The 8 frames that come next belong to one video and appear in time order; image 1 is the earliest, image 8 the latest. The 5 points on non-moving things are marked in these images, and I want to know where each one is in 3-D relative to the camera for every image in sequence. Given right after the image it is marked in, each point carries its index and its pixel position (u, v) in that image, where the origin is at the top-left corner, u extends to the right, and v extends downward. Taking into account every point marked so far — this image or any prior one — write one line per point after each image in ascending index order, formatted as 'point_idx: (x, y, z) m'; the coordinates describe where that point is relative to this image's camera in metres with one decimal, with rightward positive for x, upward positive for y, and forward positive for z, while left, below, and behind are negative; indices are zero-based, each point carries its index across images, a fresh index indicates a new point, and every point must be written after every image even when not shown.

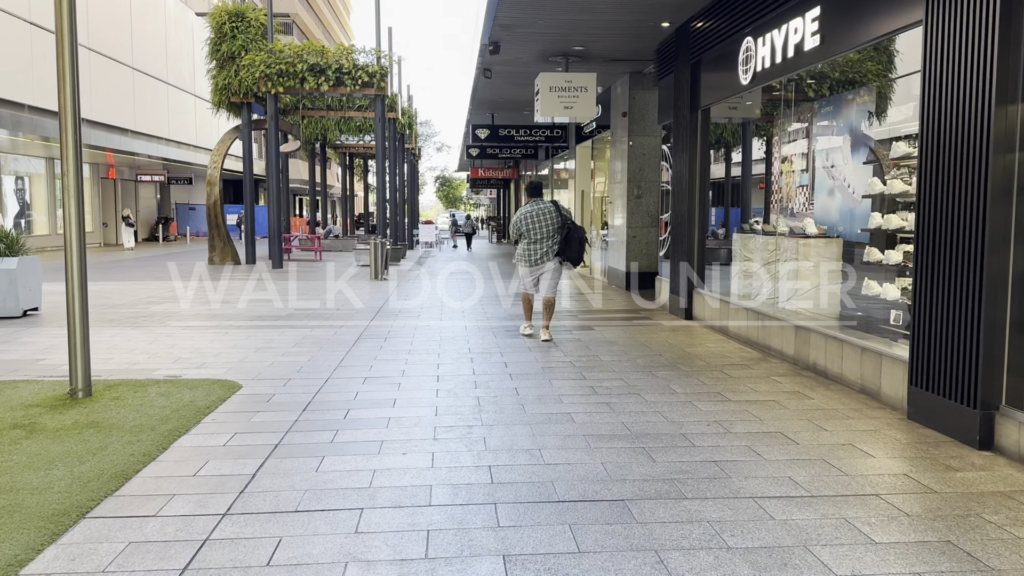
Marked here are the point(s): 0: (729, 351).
0: (+2.1, -0.6, +7.9) m
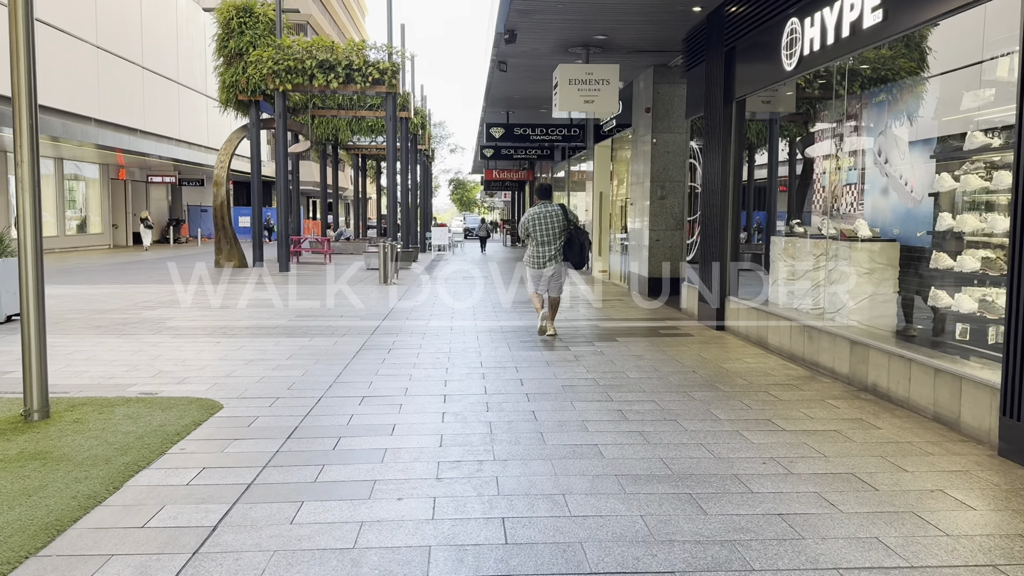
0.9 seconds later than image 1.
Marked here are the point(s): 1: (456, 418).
0: (+2.2, -0.7, +7.1) m
1: (-0.3, -0.8, +5.3) m
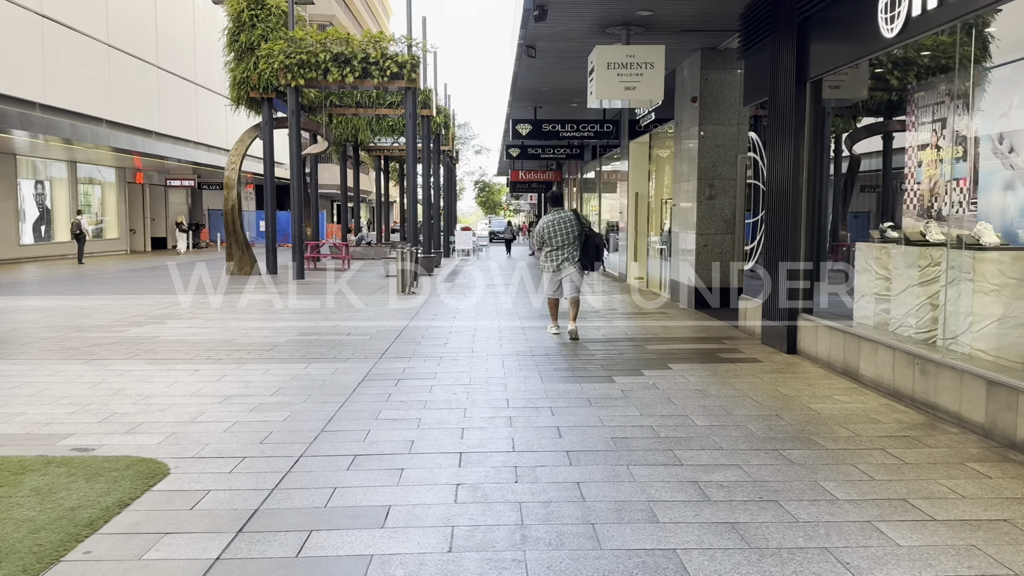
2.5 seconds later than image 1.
0: (+2.4, -0.8, +5.6) m
1: (-0.2, -1.0, +3.9) m
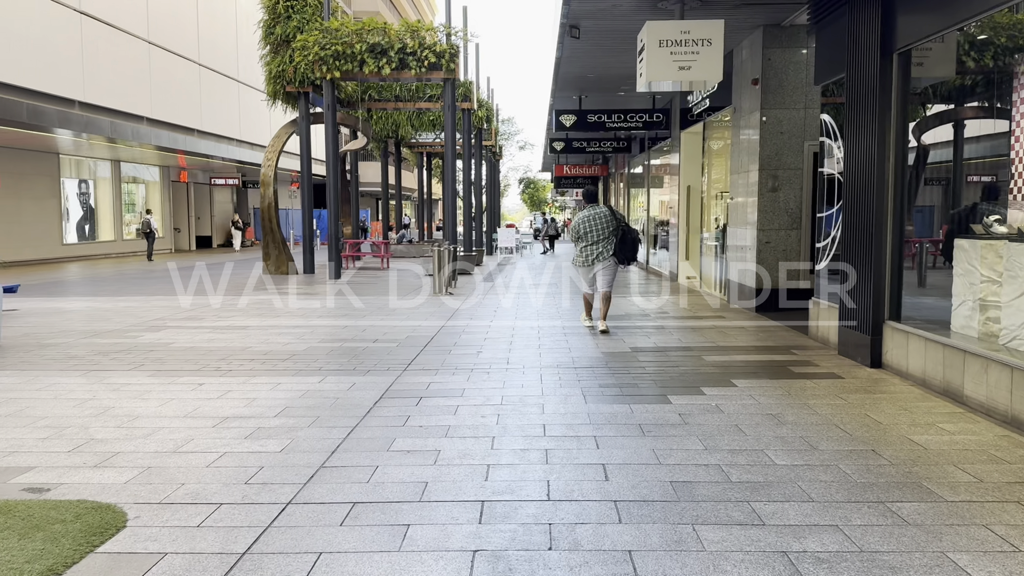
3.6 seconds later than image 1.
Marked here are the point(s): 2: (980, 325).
0: (+2.6, -0.9, +4.6) m
1: (-0.1, -1.0, +3.0) m
2: (+3.3, -0.3, +6.0) m
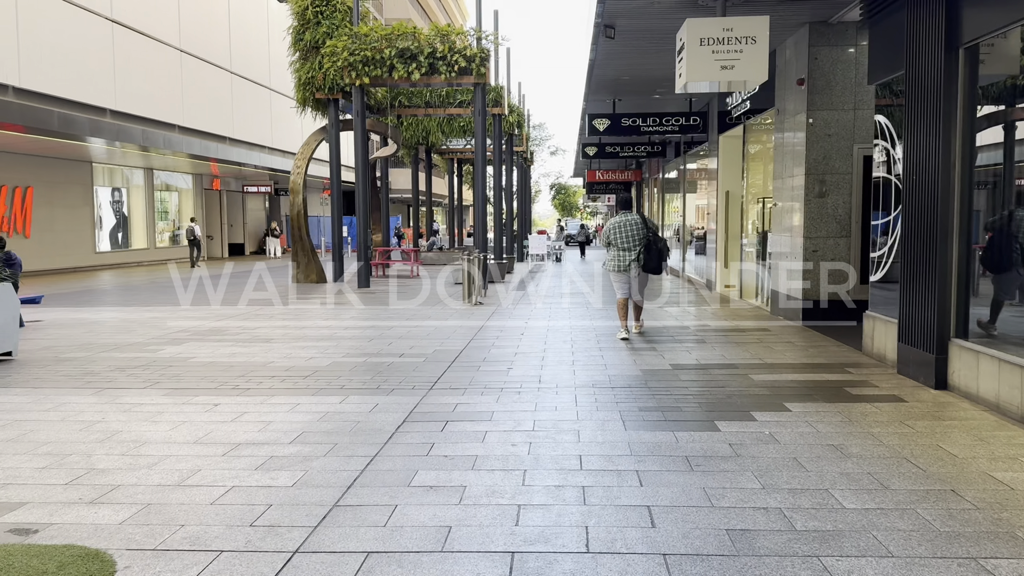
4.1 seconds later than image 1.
0: (+2.8, -1.0, +4.1) m
1: (+0.1, -1.1, +2.6) m
2: (+3.5, -0.4, +5.4) m
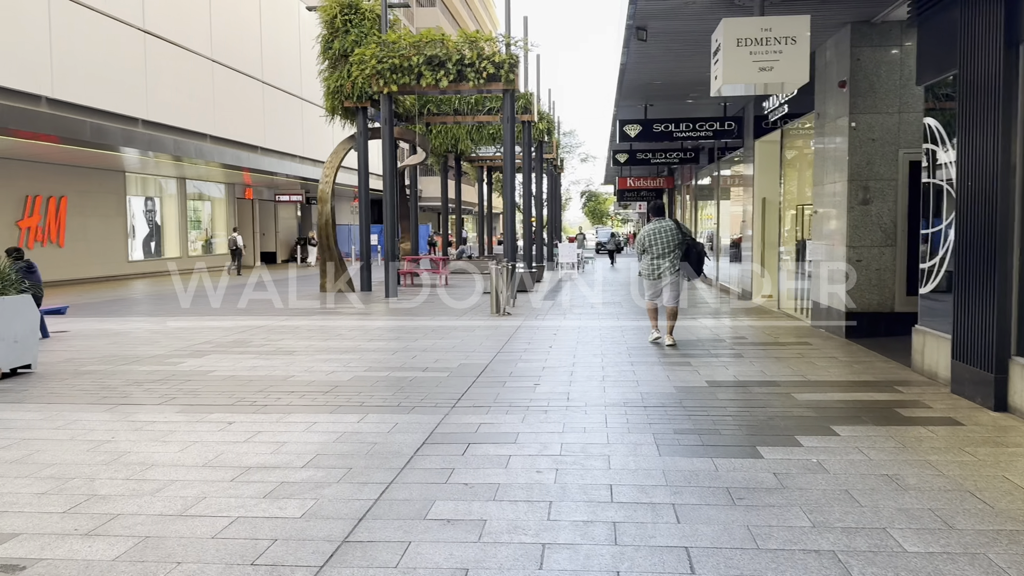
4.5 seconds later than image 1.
0: (+2.9, -1.0, +3.6) m
1: (+0.1, -1.2, +2.2) m
2: (+3.6, -0.4, +4.9) m
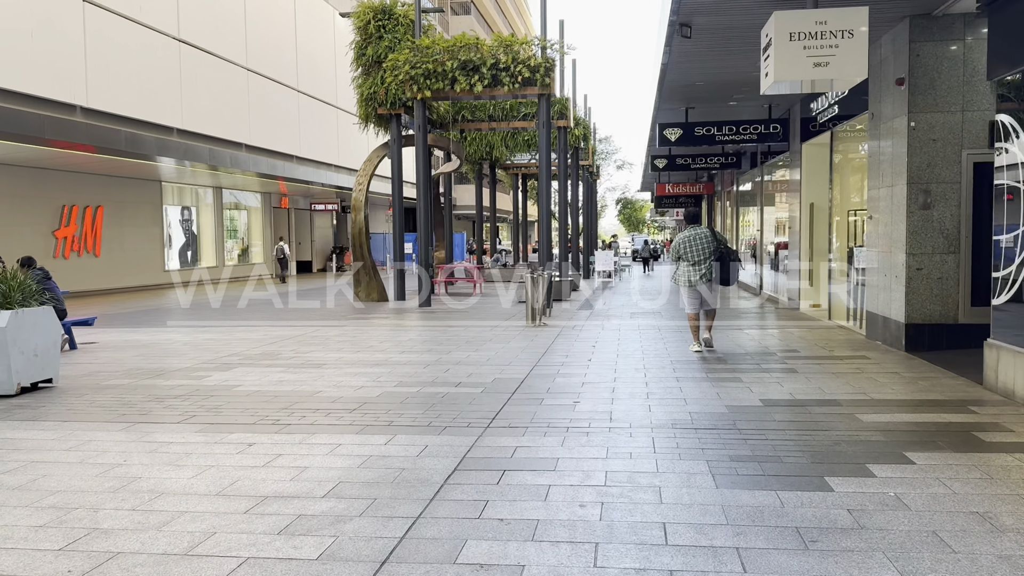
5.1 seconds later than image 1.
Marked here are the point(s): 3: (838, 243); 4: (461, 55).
0: (+3.1, -1.1, +3.0) m
1: (+0.2, -1.2, +1.8) m
2: (+3.9, -0.5, +4.3) m
3: (+5.1, +0.7, +13.2) m
4: (-1.0, +4.7, +16.9) m
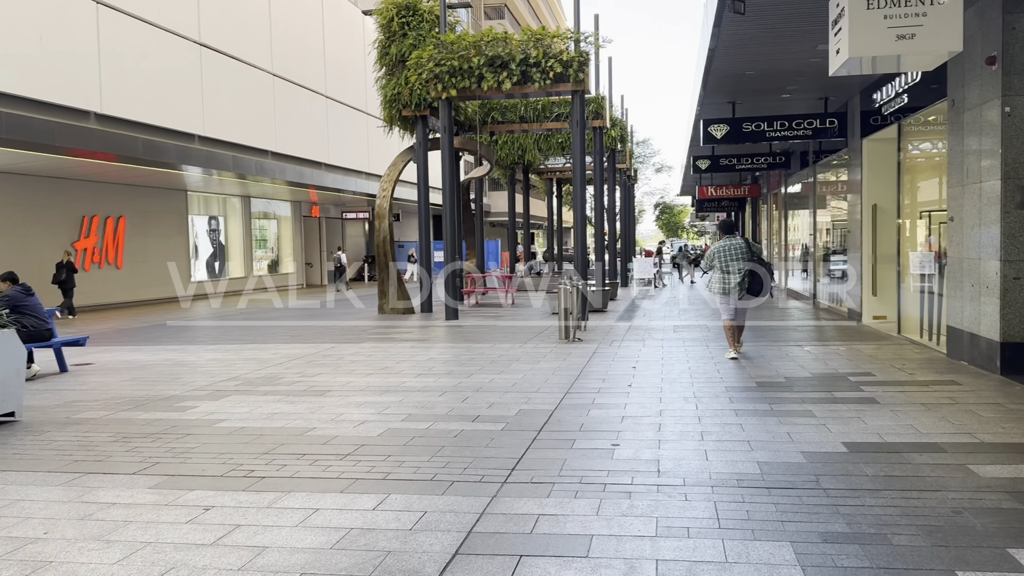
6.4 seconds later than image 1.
0: (+3.1, -1.2, +1.7) m
1: (+0.2, -1.3, +0.6) m
2: (+3.9, -0.6, +3.0) m
3: (+5.5, +0.6, +11.8) m
4: (-0.5, +4.5, +15.8) m
